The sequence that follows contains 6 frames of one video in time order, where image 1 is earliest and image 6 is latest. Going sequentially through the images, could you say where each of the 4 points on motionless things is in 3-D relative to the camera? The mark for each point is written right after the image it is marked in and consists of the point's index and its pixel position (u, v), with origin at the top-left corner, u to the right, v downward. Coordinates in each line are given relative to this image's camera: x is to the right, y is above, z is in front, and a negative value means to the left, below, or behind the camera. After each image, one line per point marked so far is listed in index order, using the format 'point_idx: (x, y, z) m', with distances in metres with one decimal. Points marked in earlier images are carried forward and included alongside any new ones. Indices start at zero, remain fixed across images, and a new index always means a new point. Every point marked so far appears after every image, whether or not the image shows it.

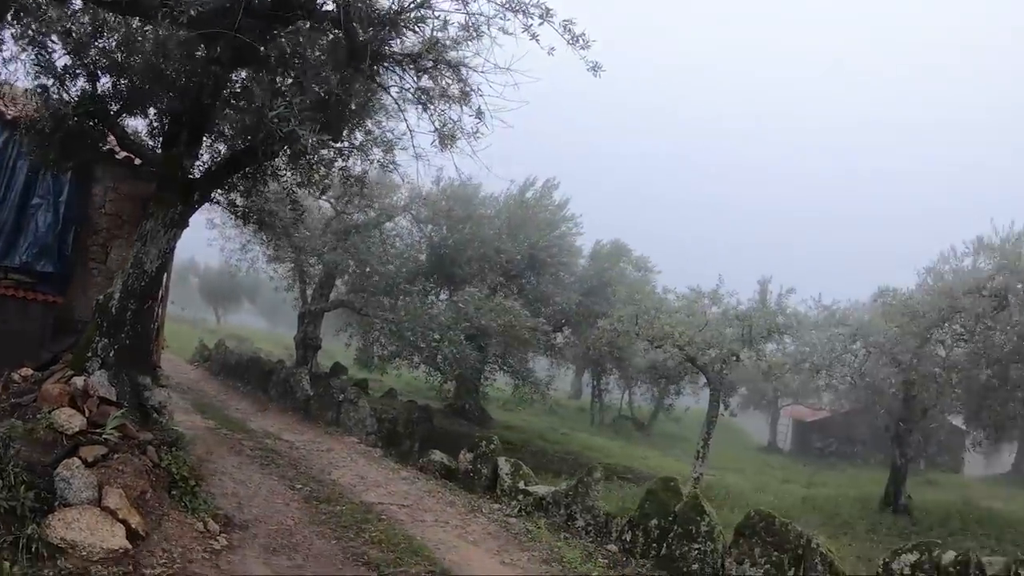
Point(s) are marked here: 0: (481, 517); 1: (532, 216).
0: (-0.3, -2.1, +10.9) m
1: (+0.4, +1.2, +18.9) m
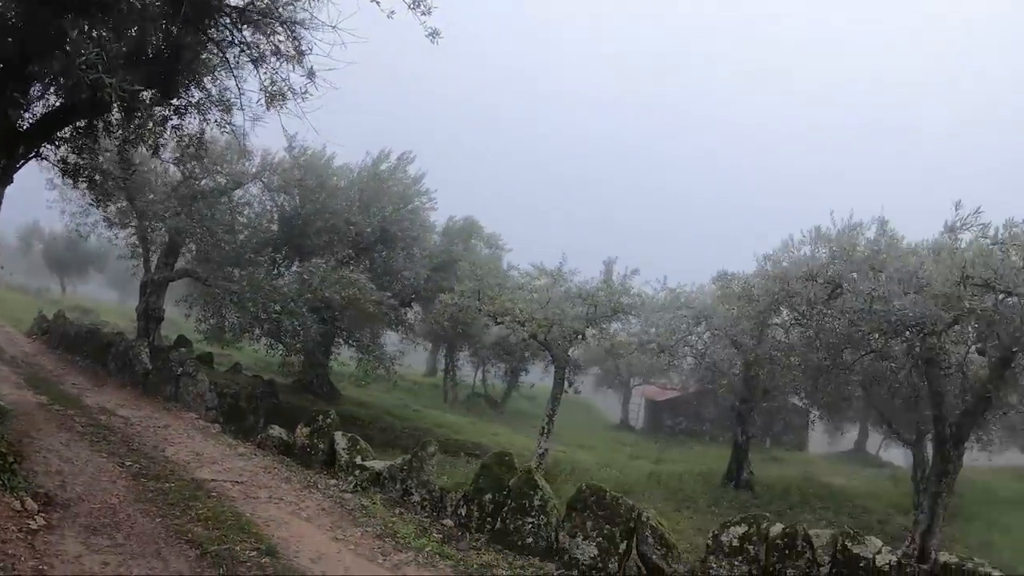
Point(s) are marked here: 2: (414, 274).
0: (-1.7, -1.8, +10.5) m
1: (-1.9, +1.6, +18.5) m
2: (-1.6, +0.2, +18.1) m
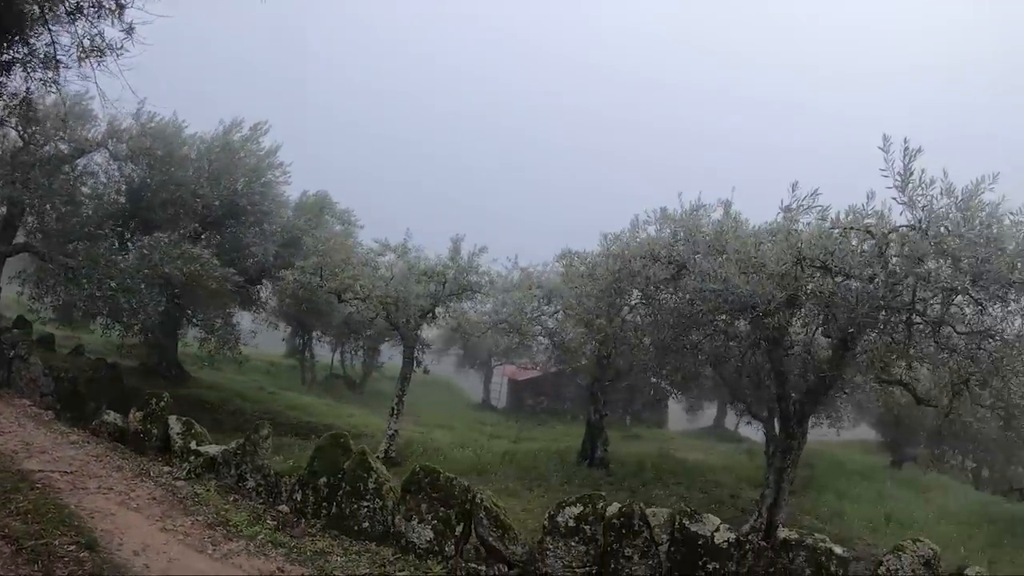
0: (-3.1, -1.6, +9.9) m
1: (-4.1, +1.9, +17.8) m
2: (-3.7, +0.6, +17.5) m
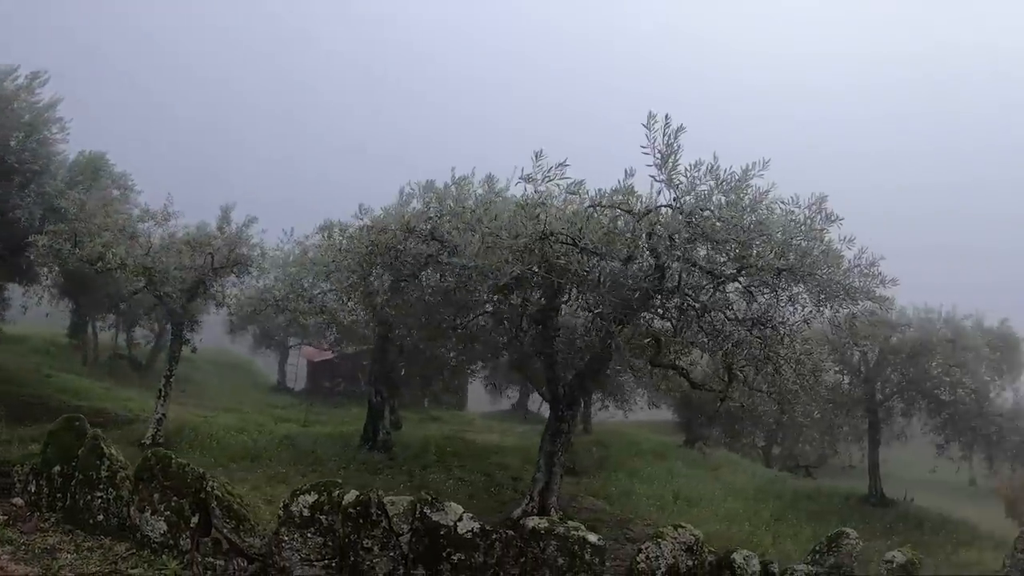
0: (-4.9, -1.4, +9.0) m
1: (-7.1, +2.3, +16.6) m
2: (-6.7, +0.9, +16.4) m
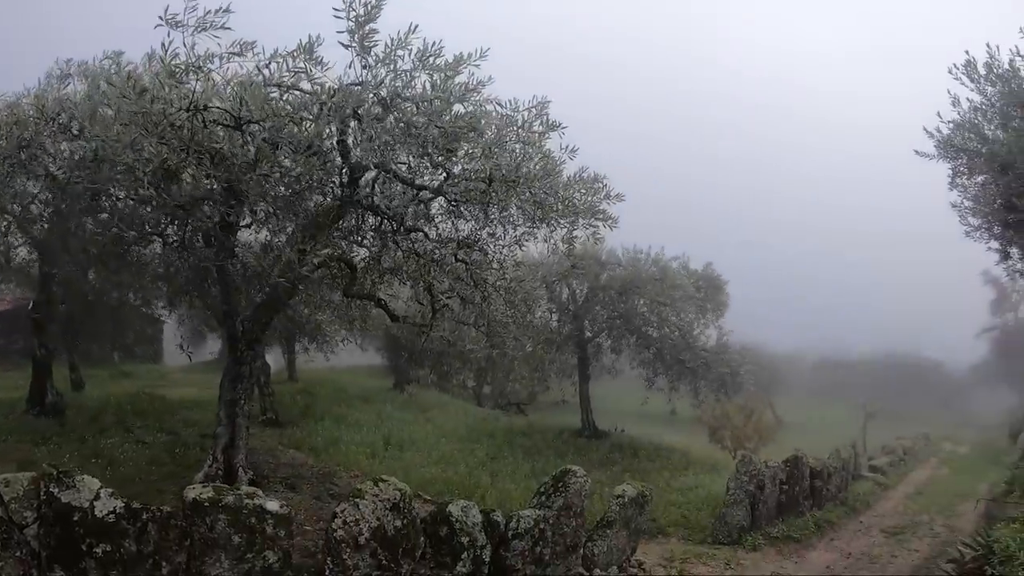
0: (-6.9, -1.1, +6.5) m
1: (-10.9, +2.9, +13.1) m
2: (-10.4, +1.5, +13.1) m
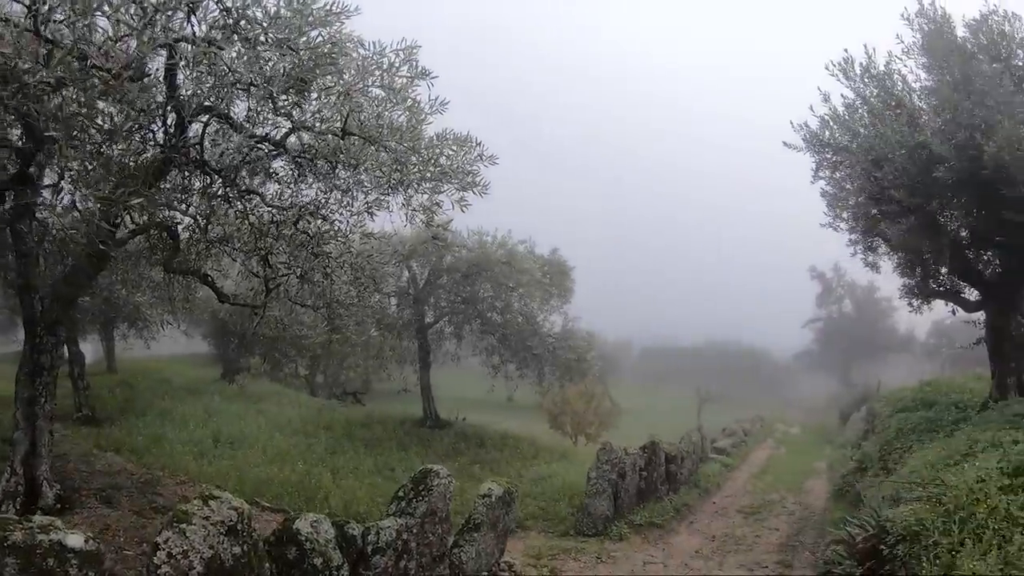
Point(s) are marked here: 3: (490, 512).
0: (-7.4, -1.0, +4.6) m
1: (-12.4, +3.0, +10.5) m
2: (-11.9, +1.6, +10.6) m
3: (-0.1, -1.5, +7.7) m
